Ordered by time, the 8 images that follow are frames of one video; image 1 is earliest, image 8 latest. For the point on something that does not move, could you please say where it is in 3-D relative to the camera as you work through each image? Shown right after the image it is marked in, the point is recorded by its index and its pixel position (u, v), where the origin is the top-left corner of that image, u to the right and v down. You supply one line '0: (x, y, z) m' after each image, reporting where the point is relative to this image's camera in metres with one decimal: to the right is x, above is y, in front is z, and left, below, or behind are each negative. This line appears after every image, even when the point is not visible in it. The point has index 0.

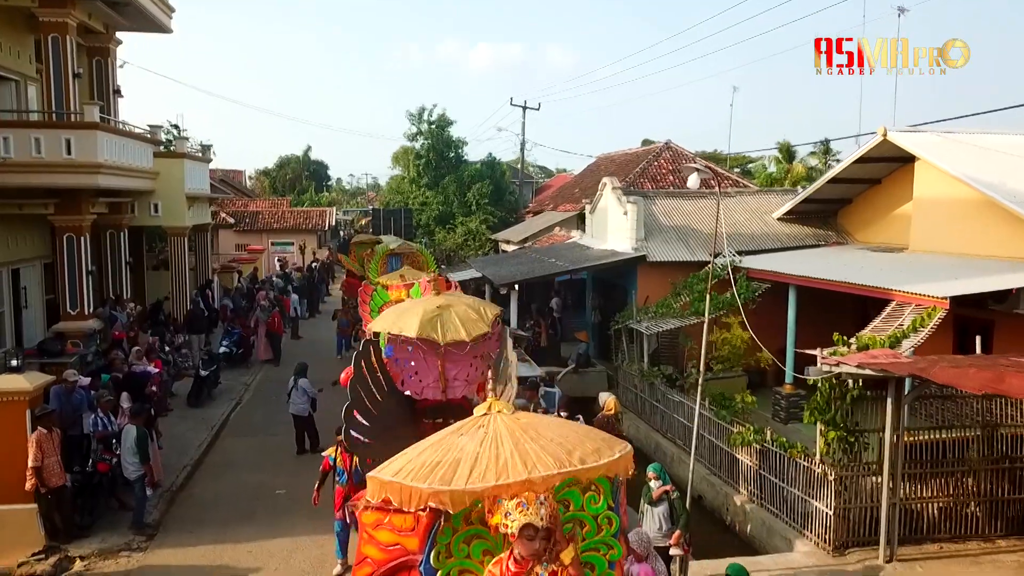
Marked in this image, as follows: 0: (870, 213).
0: (+6.2, +1.3, +13.5) m
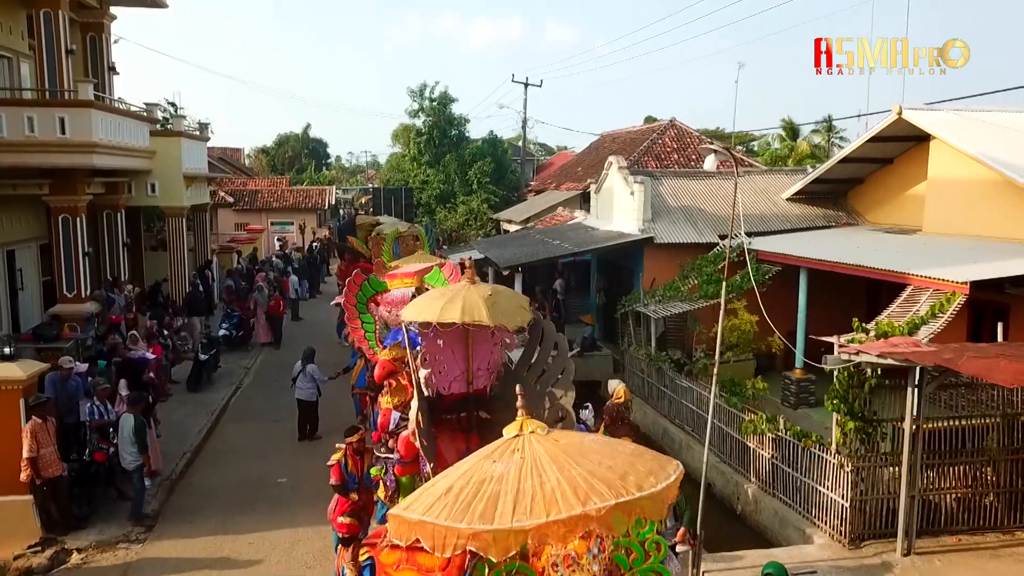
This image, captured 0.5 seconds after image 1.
0: (+6.3, +1.6, +13.2) m
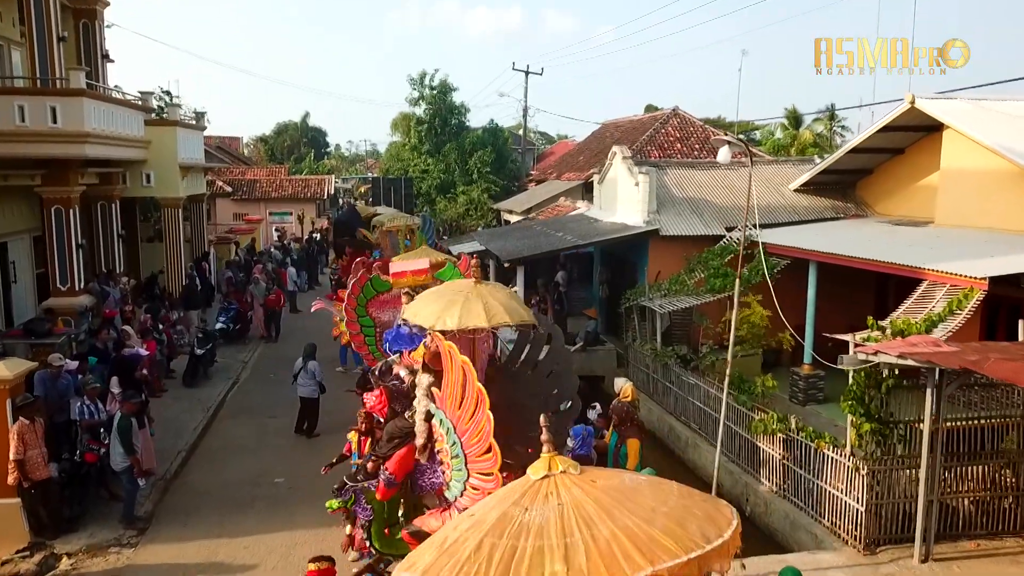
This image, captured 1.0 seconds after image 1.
0: (+6.3, +1.7, +12.9) m
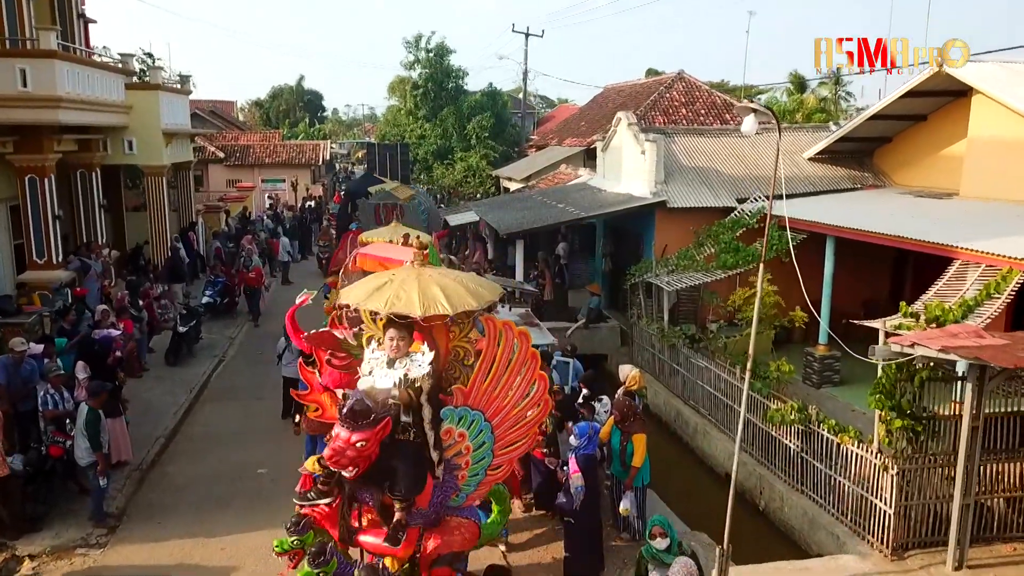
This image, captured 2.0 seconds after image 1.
0: (+6.3, +2.1, +12.2) m
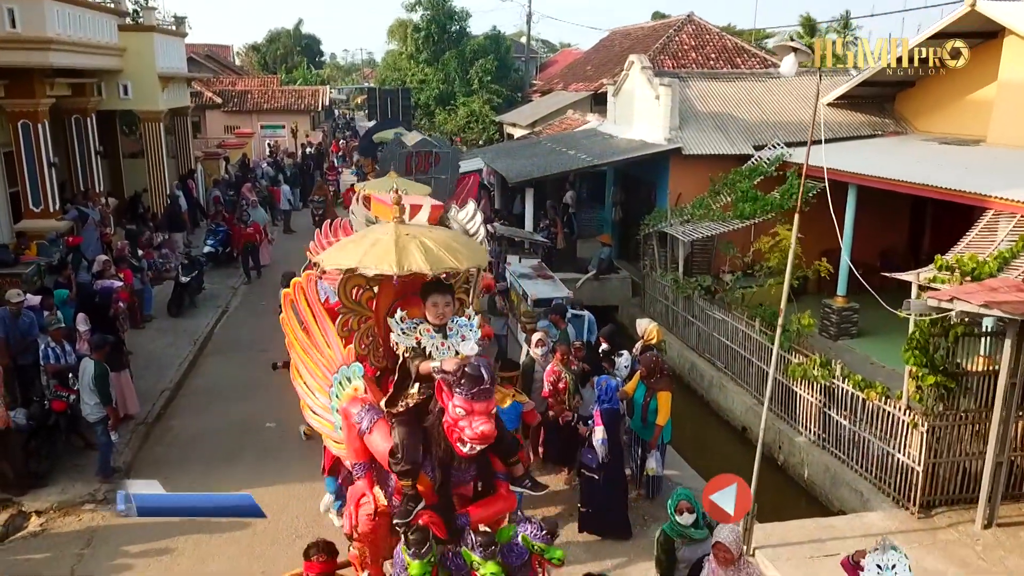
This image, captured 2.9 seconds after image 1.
0: (+6.4, +2.9, +11.8) m
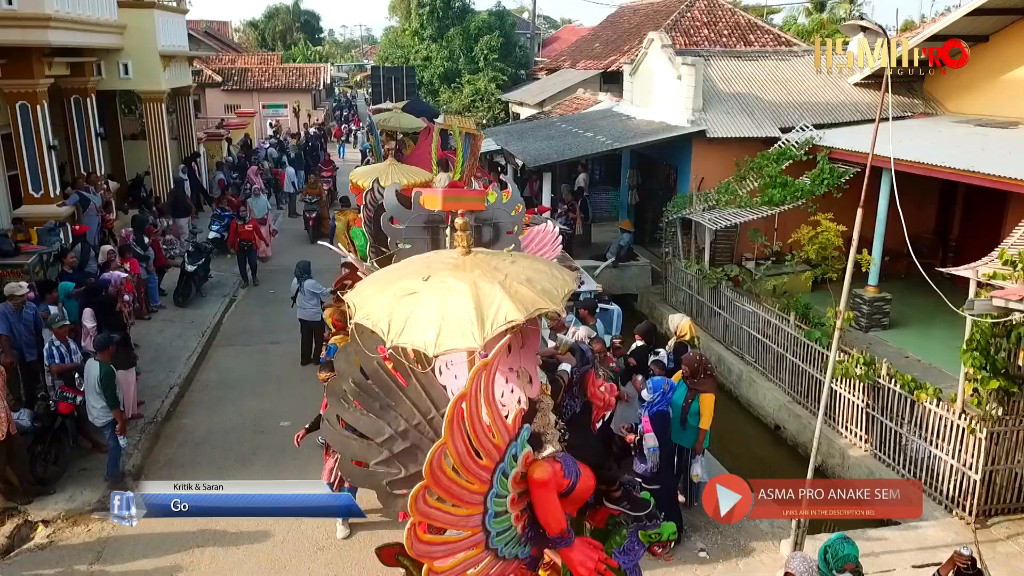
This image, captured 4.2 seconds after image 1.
0: (+6.7, +3.1, +11.3) m
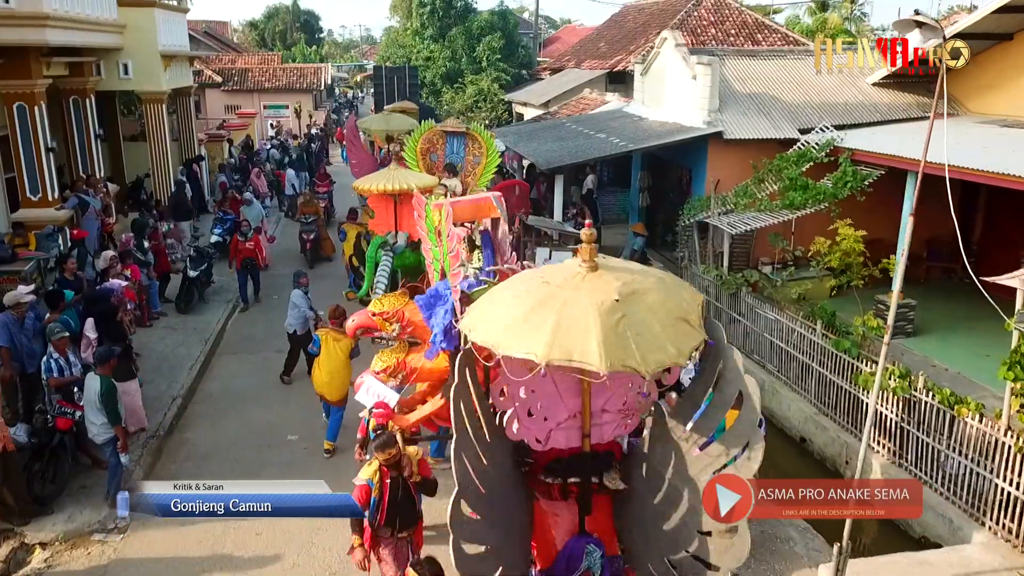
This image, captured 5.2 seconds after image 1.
0: (+6.8, +3.0, +11.0) m
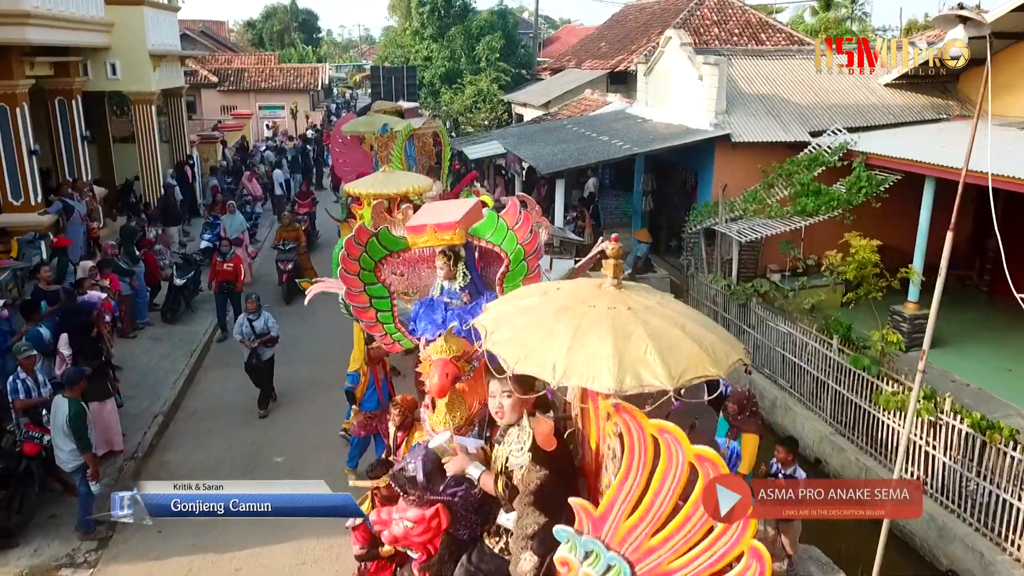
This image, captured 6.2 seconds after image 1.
0: (+6.8, +2.9, +10.6) m
